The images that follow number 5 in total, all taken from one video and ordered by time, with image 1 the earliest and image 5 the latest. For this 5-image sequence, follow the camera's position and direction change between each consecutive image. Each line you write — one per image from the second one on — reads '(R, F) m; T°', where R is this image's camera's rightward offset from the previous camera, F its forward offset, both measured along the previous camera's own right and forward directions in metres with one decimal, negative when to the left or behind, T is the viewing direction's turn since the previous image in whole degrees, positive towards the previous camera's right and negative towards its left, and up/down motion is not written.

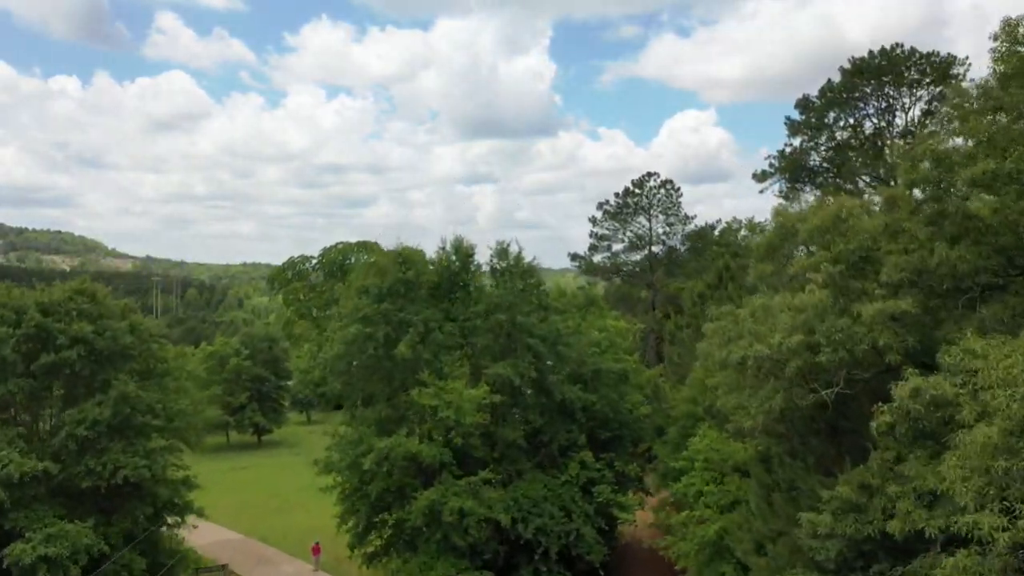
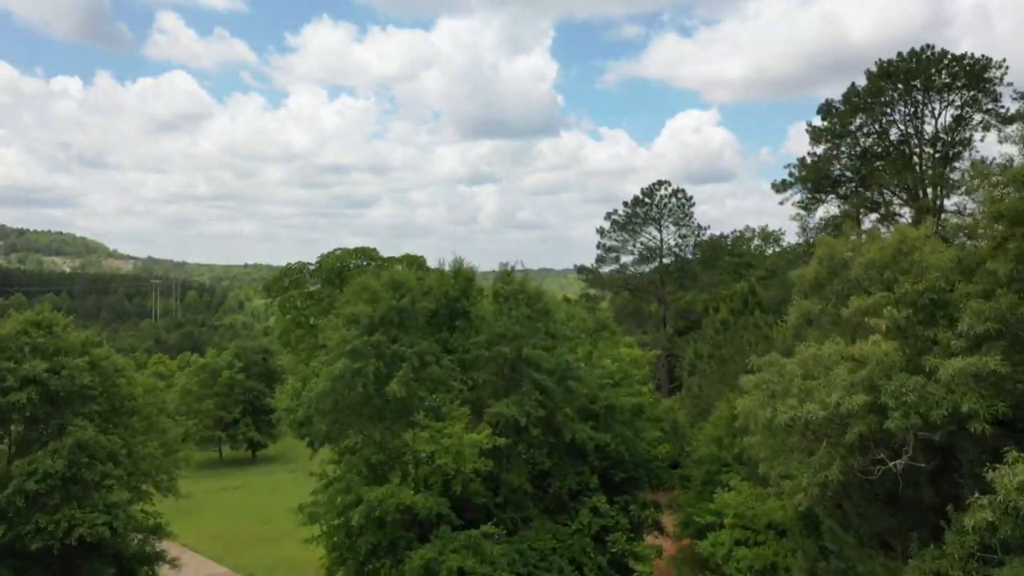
(-0.1, +1.6) m; 0°
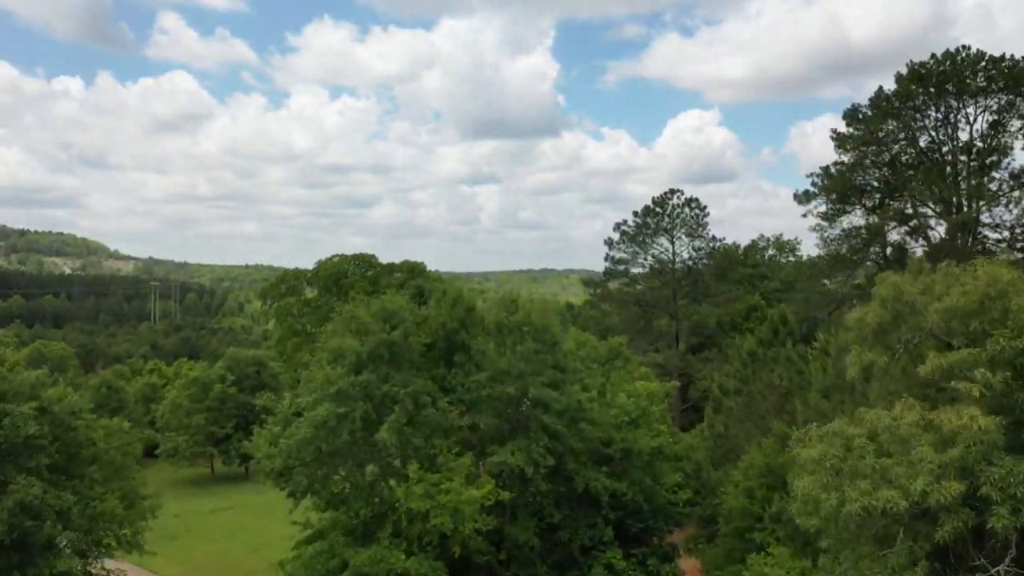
(-0.1, +1.7) m; 0°
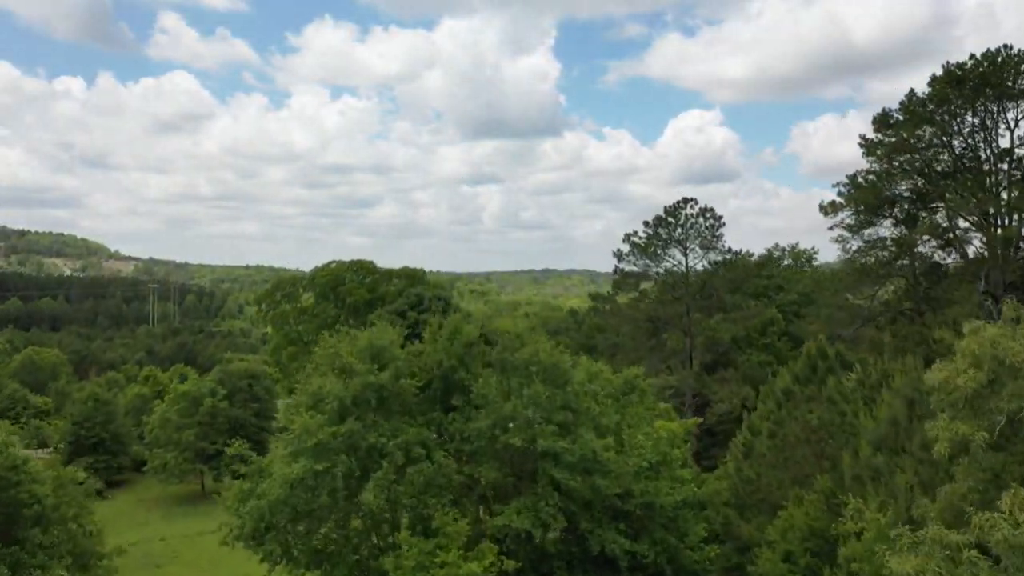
(-0.1, +1.7) m; 0°
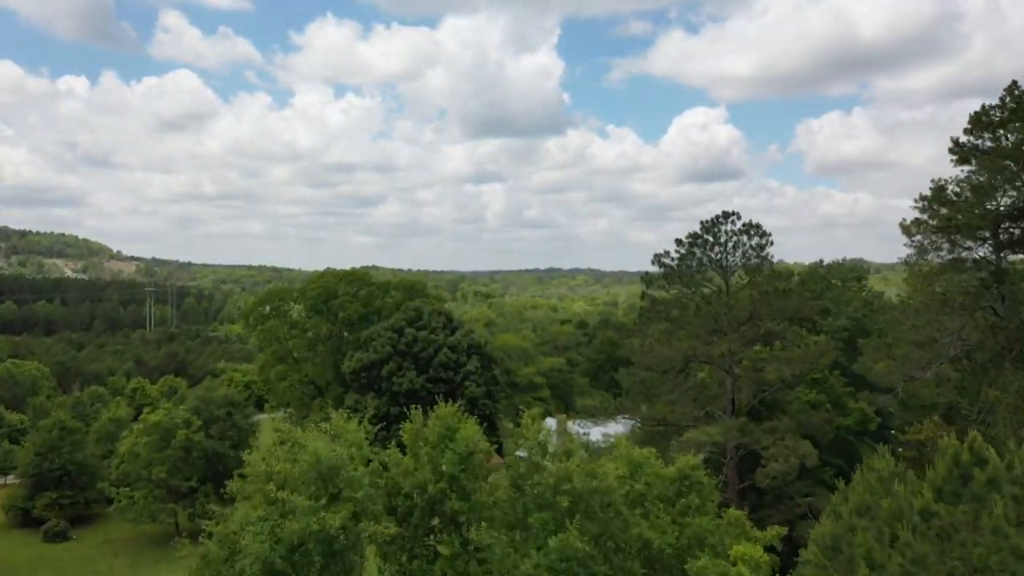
(-0.2, +4.2) m; 0°
